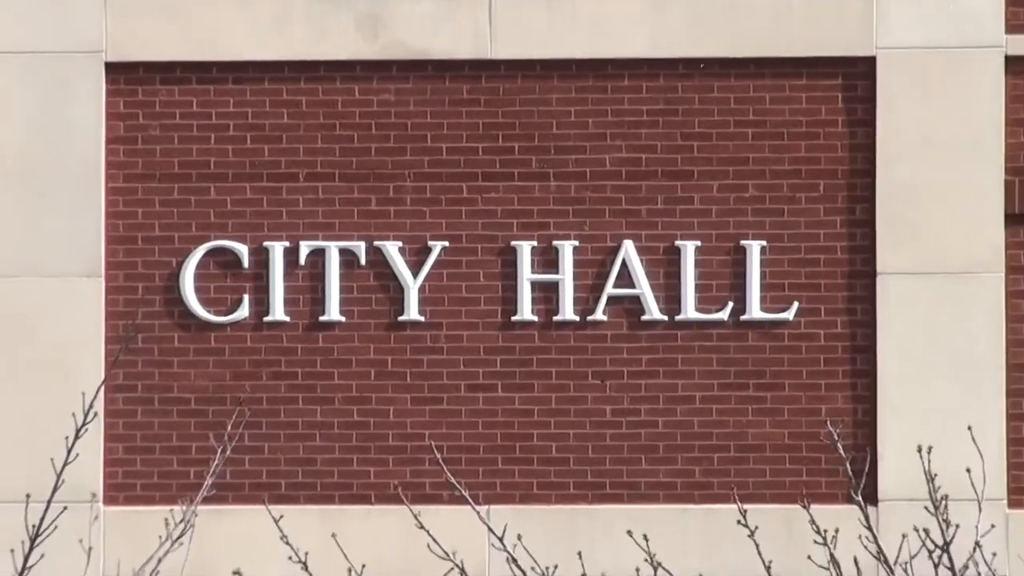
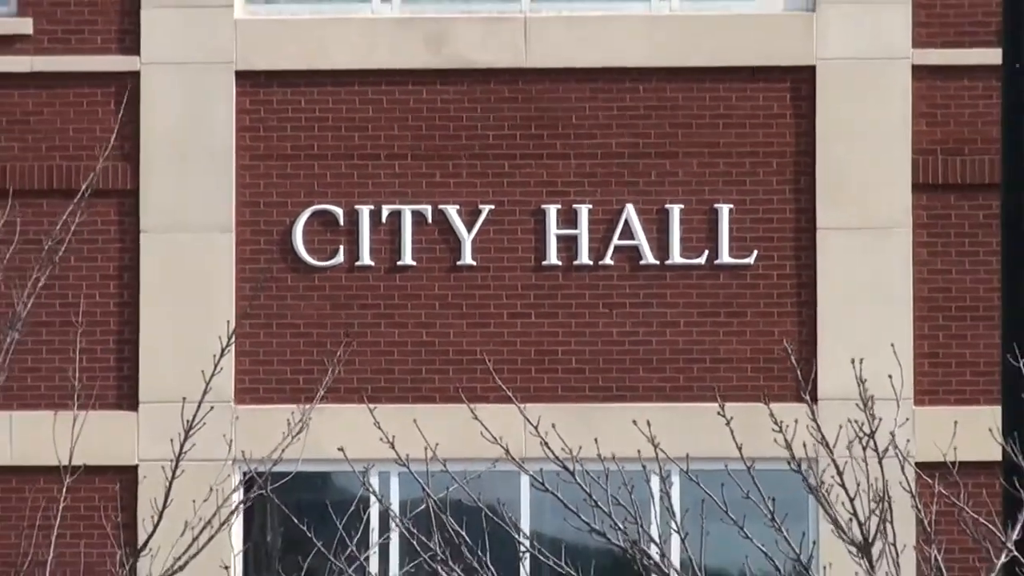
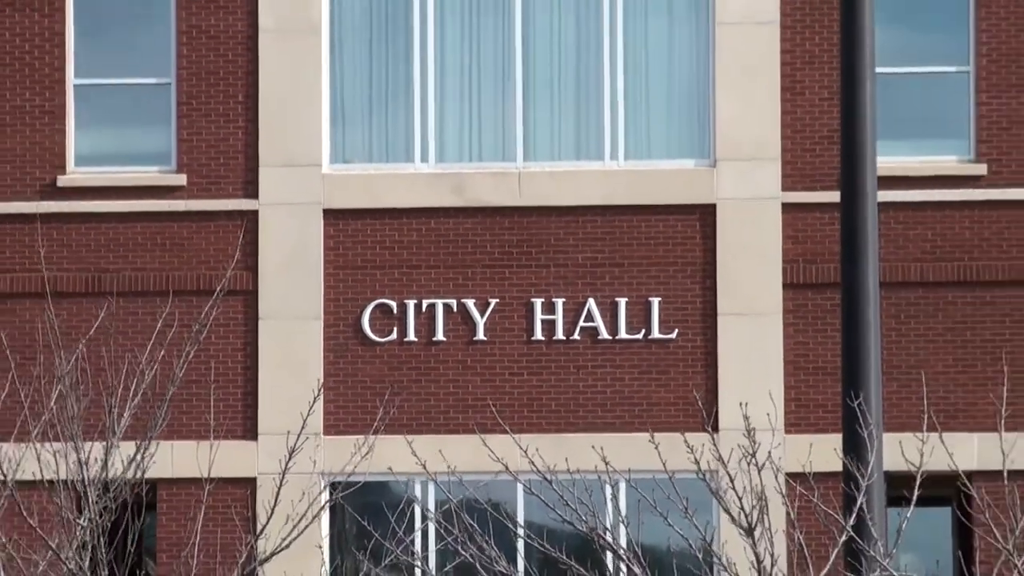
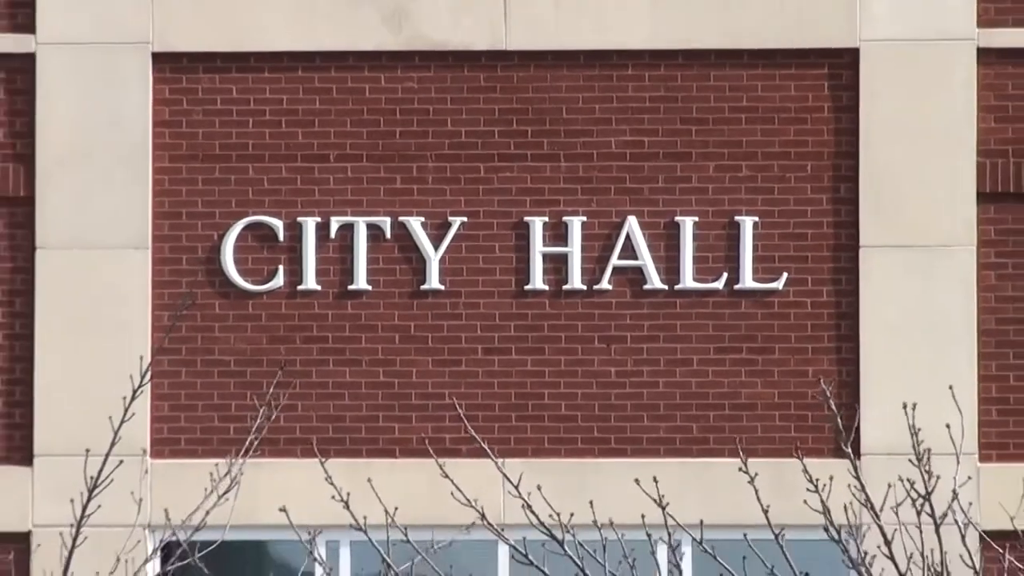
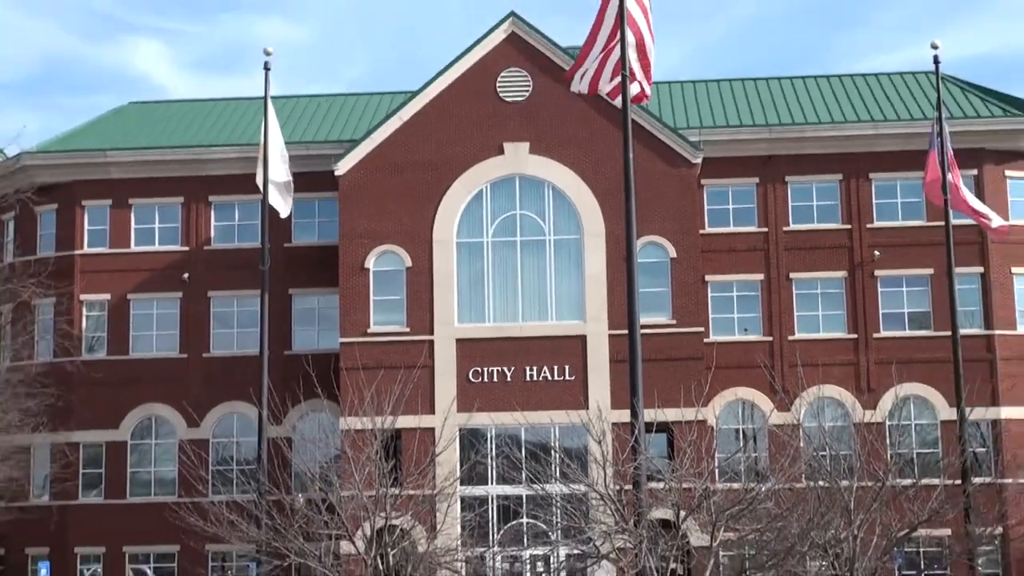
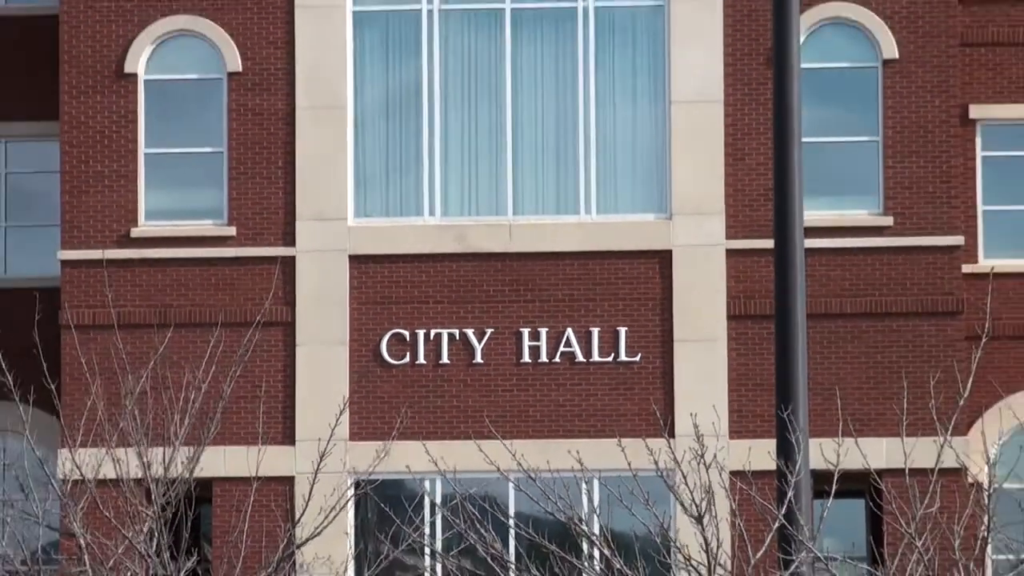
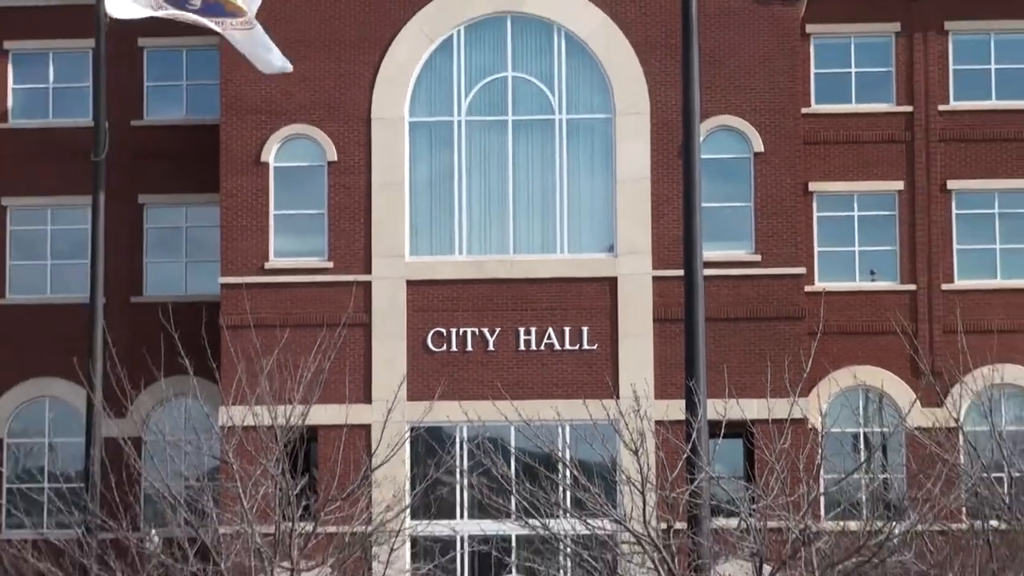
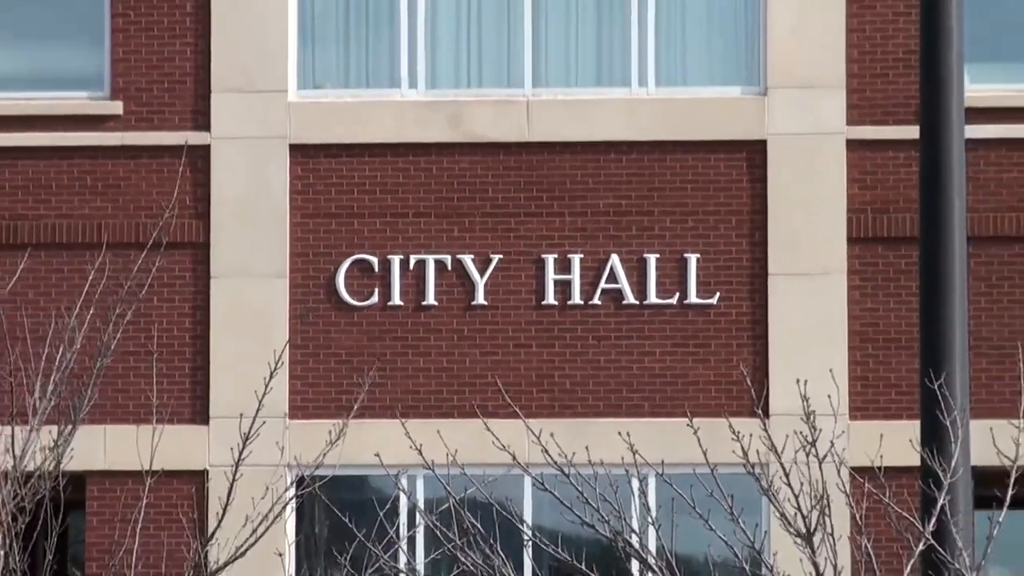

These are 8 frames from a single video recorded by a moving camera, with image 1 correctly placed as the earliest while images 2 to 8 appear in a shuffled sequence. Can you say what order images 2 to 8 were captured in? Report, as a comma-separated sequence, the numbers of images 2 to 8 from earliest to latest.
4, 2, 8, 3, 6, 7, 5
